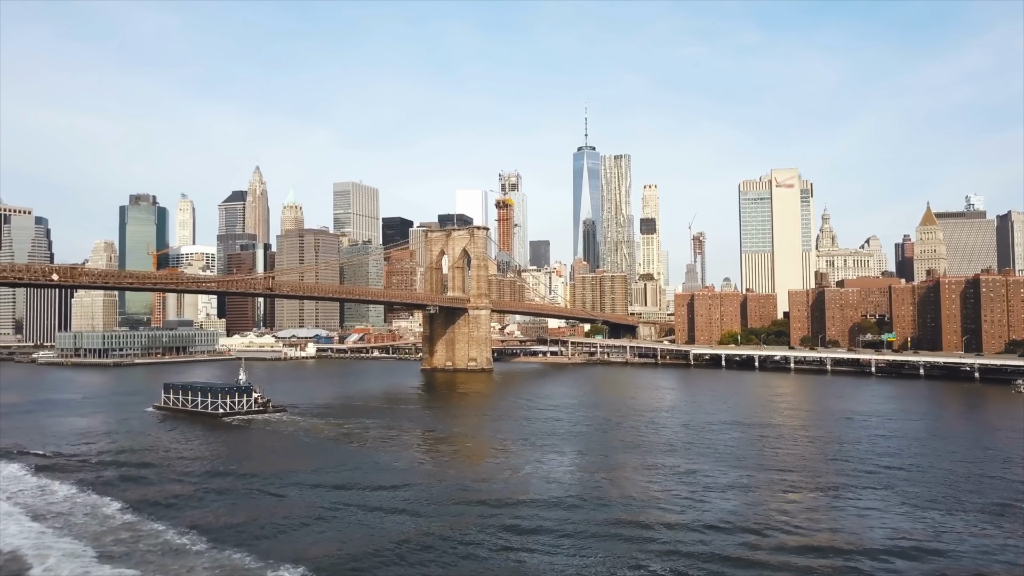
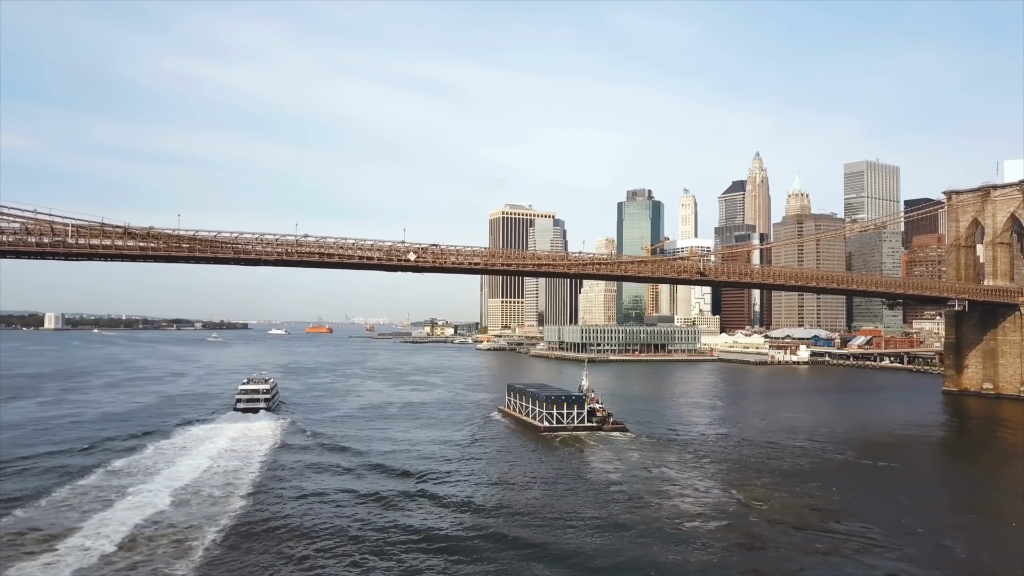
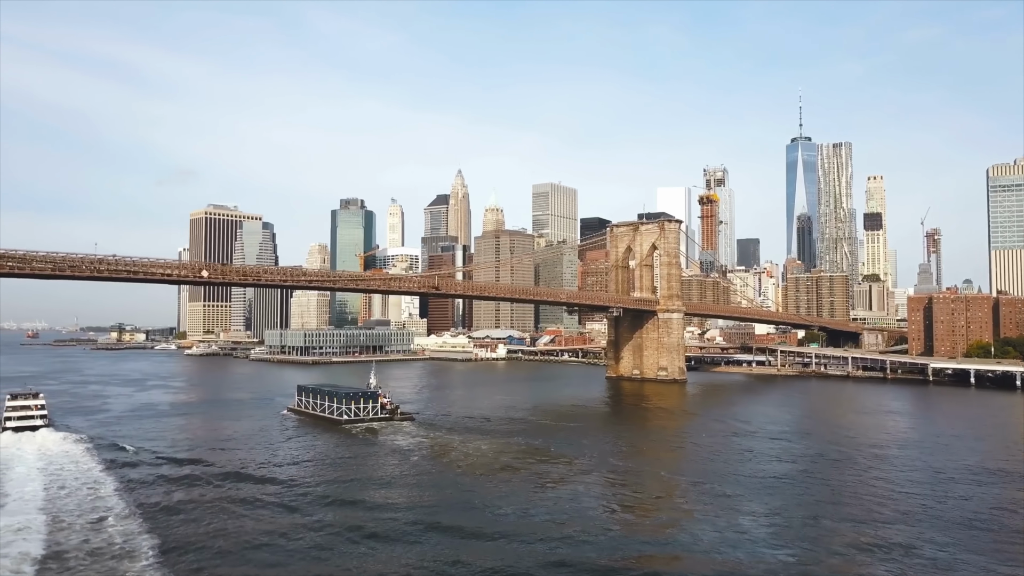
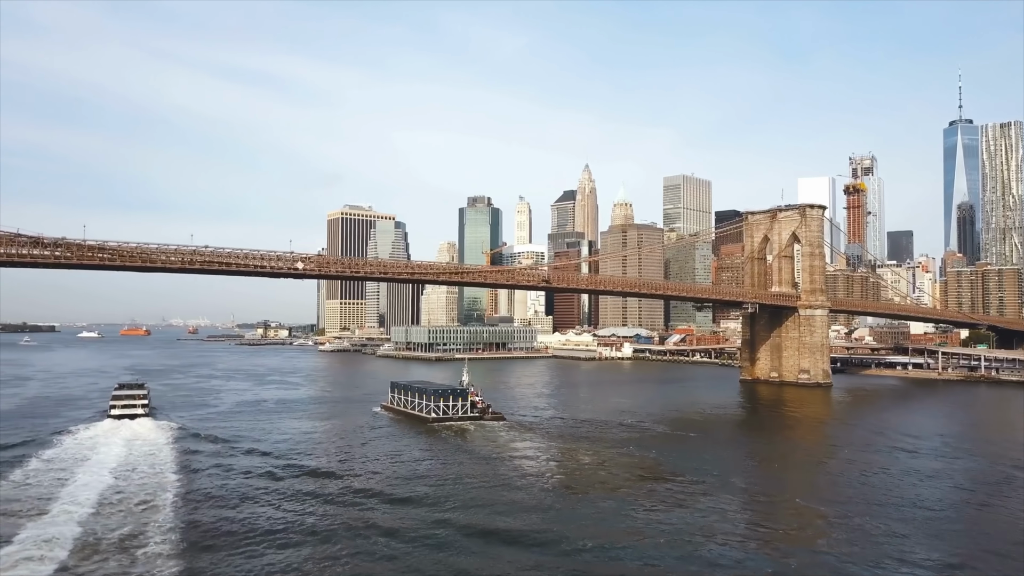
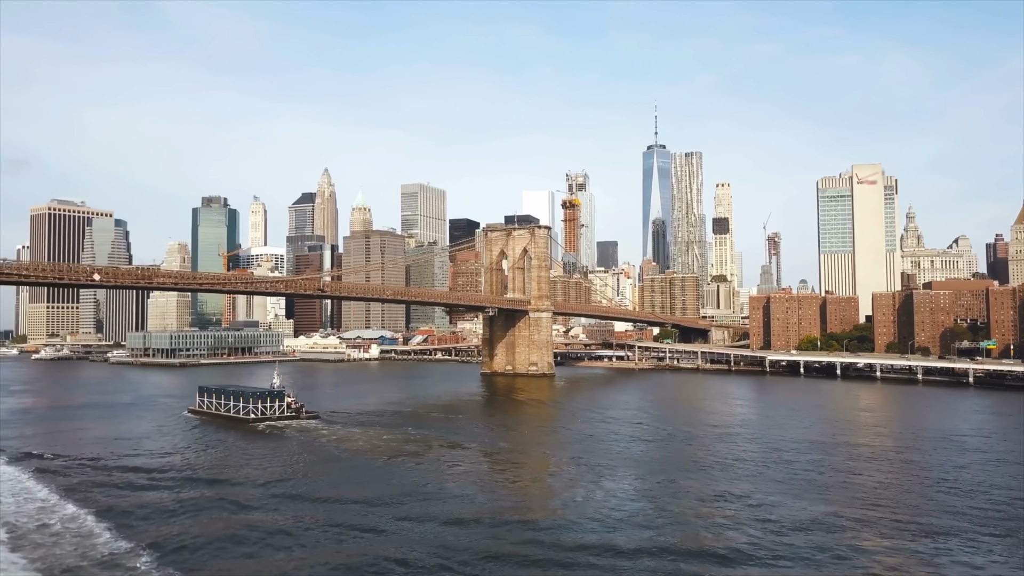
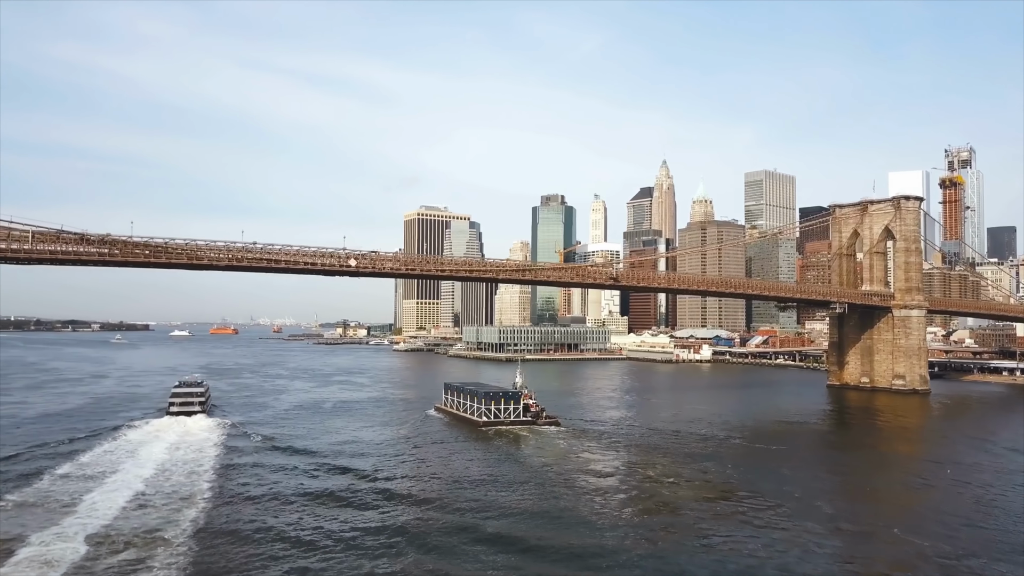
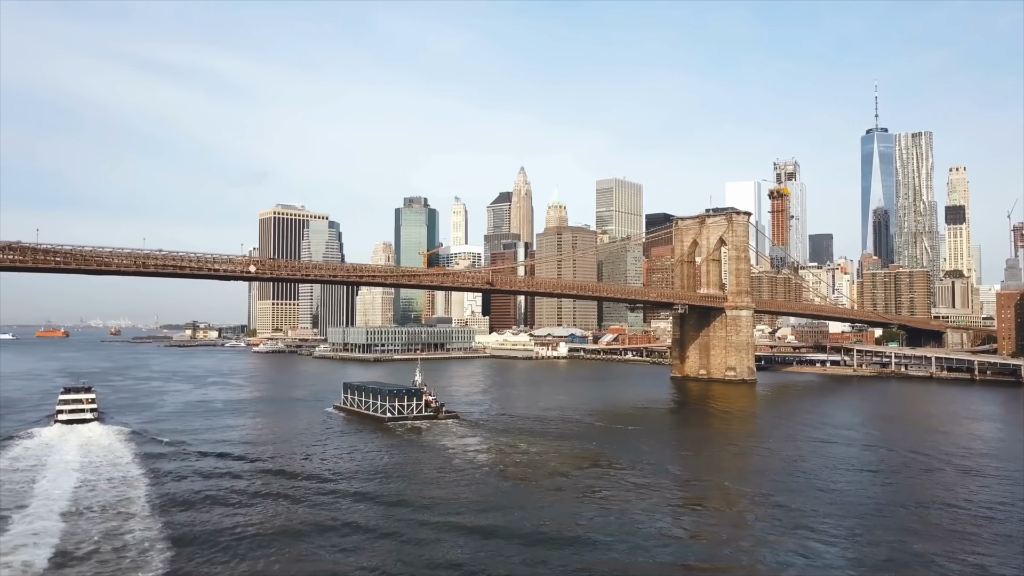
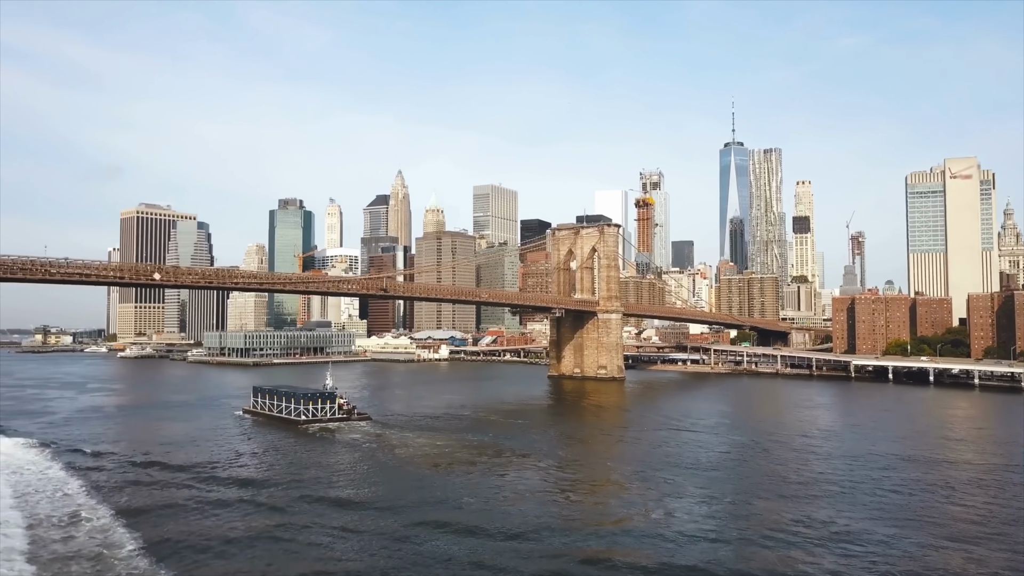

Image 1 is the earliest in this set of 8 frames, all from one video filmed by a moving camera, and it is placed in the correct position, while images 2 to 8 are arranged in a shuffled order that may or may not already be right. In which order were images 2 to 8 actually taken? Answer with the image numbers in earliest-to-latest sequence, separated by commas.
5, 8, 3, 7, 4, 6, 2
